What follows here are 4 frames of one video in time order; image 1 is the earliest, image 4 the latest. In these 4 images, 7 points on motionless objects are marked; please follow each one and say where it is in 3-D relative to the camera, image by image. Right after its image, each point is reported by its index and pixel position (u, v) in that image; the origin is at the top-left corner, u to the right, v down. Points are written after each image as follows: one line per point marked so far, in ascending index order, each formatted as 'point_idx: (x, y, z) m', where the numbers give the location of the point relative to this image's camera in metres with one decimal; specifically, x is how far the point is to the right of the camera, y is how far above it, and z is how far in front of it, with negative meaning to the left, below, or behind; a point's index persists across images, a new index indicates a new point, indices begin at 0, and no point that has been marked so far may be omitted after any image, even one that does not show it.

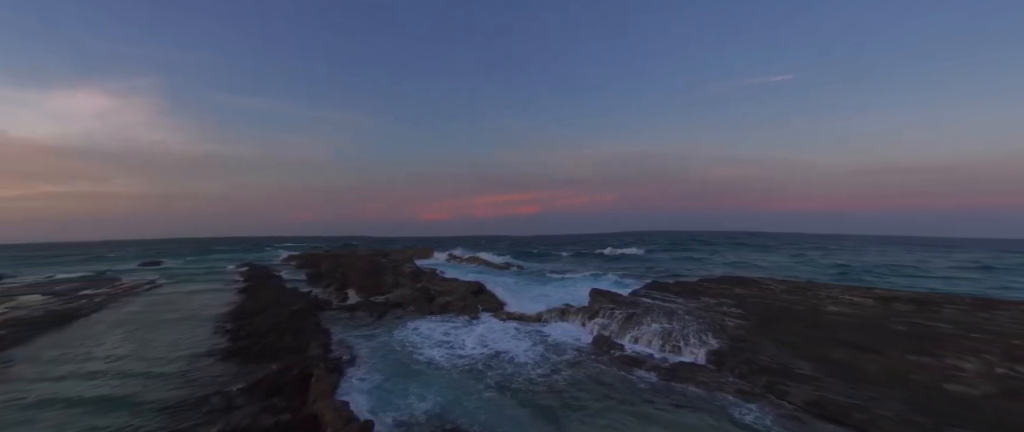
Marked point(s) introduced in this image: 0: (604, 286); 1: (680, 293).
0: (+4.0, -3.1, +18.7) m
1: (+6.0, -2.7, +15.1) m
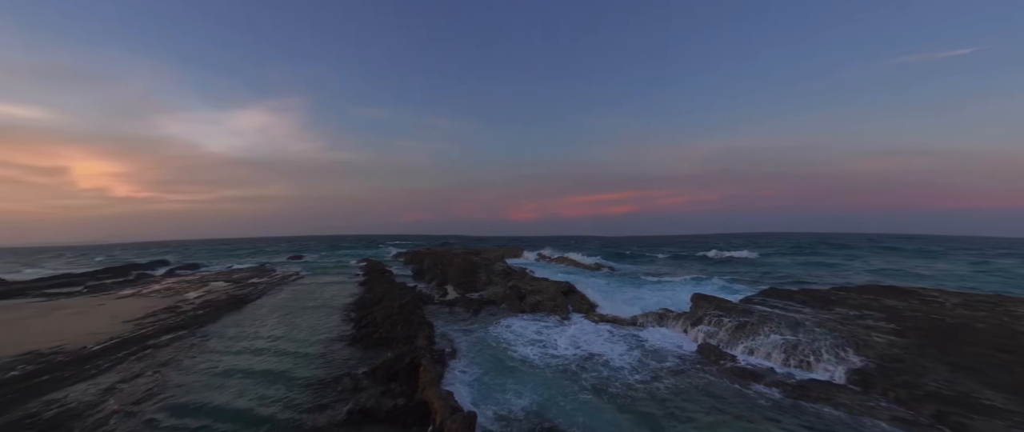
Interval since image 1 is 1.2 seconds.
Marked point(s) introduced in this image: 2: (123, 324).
0: (+8.0, -3.1, +17.4) m
1: (+9.2, -2.7, +13.5) m
2: (-14.9, -4.1, +16.4) m
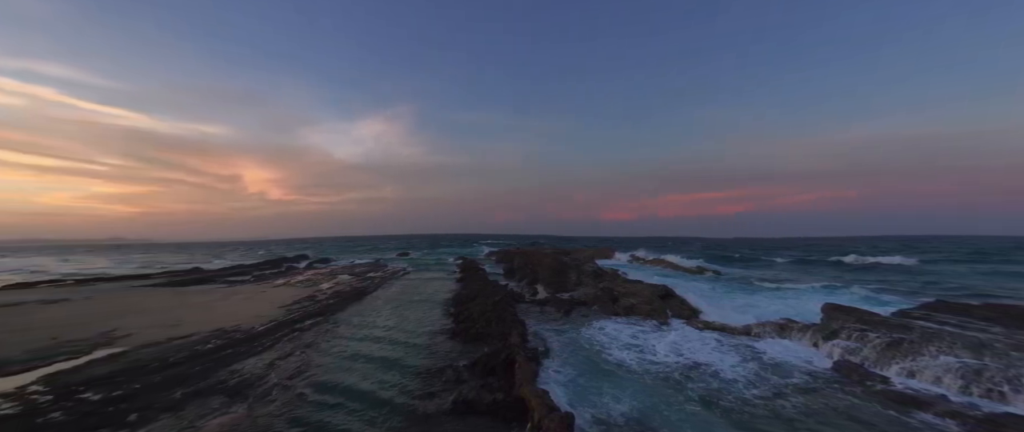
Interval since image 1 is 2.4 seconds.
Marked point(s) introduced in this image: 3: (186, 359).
0: (+12.0, -3.1, +15.3) m
1: (+12.4, -2.7, +11.2) m
2: (-10.6, -4.1, +19.1) m
3: (-9.8, -4.2, +12.7) m
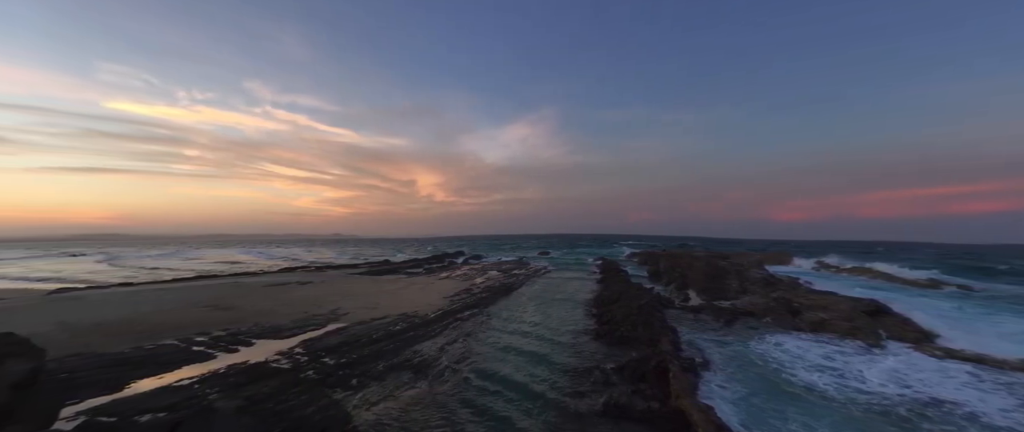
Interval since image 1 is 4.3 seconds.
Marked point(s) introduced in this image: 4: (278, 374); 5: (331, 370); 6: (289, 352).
0: (+17.5, -2.9, +10.0) m
1: (+16.6, -2.5, +6.0) m
2: (-2.6, -3.9, +20.8) m
3: (-3.9, -4.0, +14.5) m
4: (-5.8, -3.9, +10.7) m
5: (-4.6, -4.0, +11.4) m
6: (-6.4, -3.9, +12.5) m
